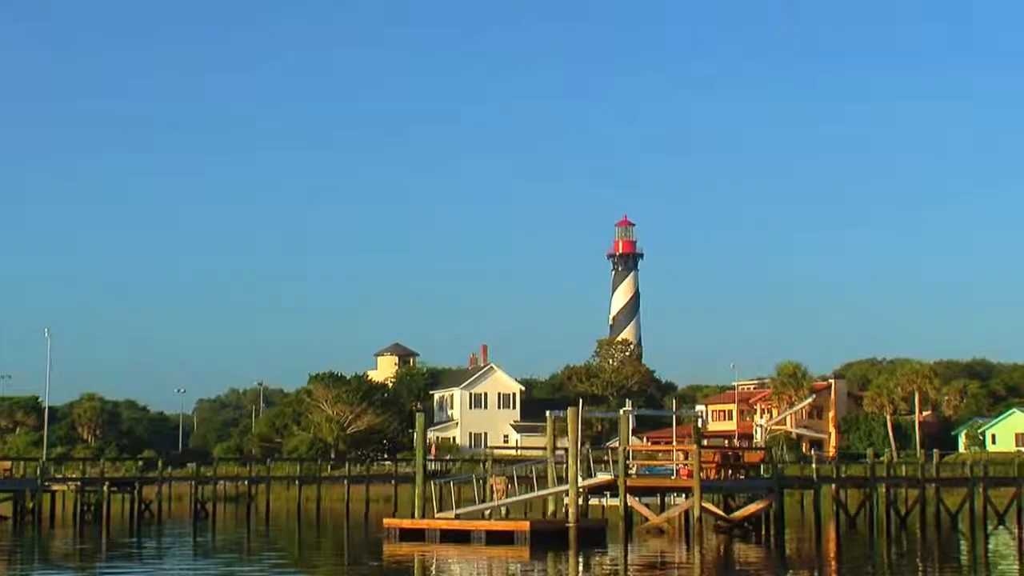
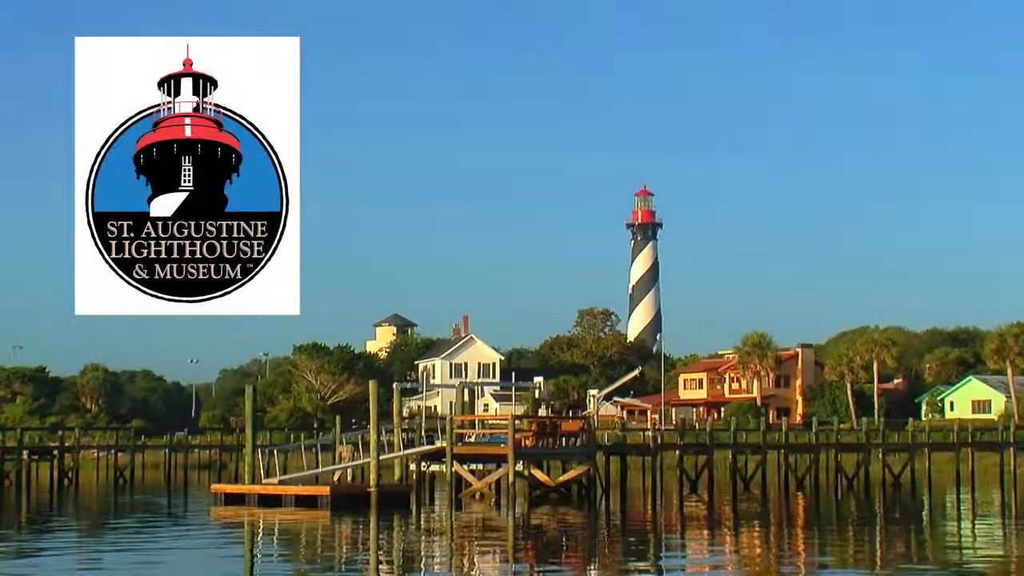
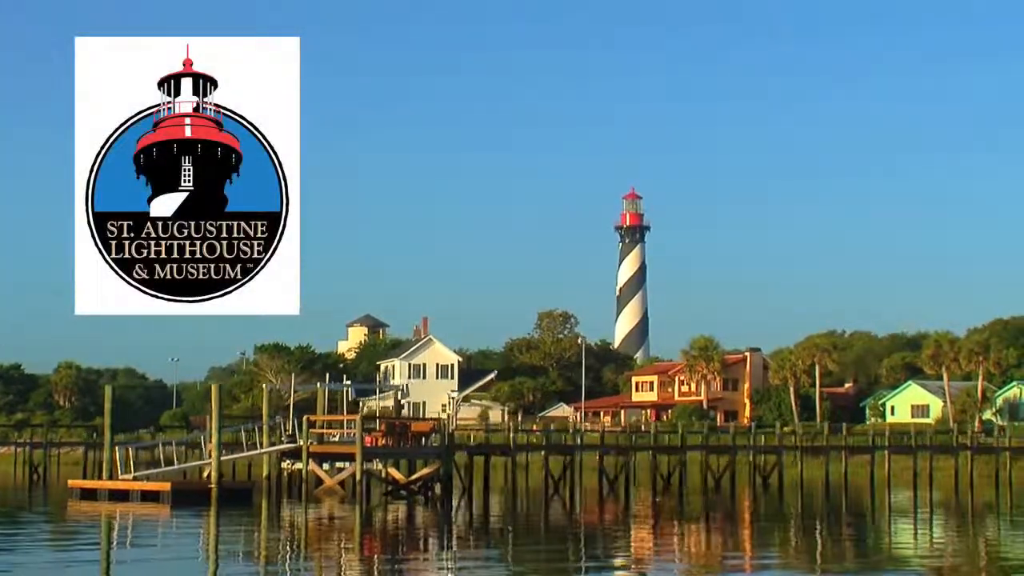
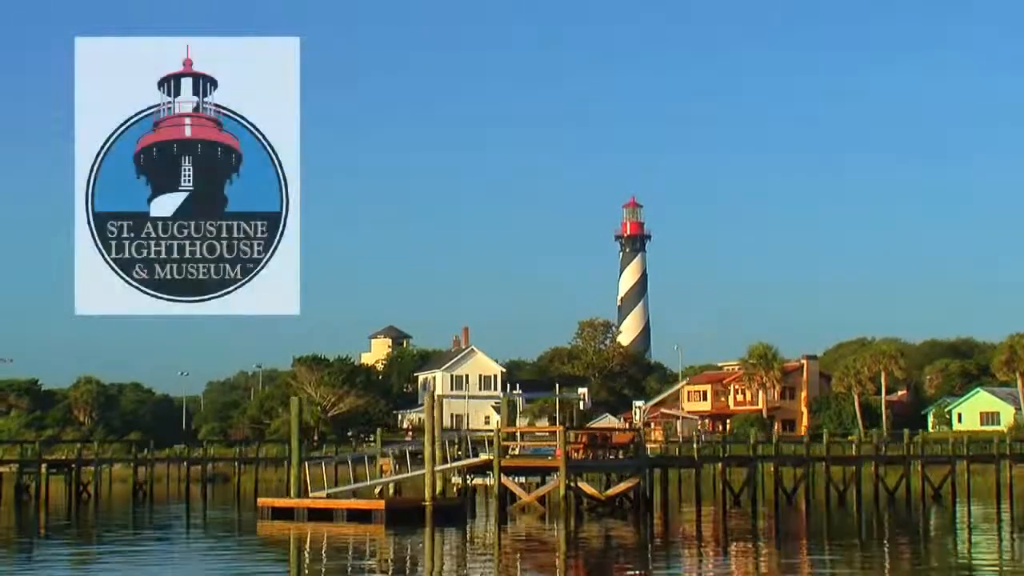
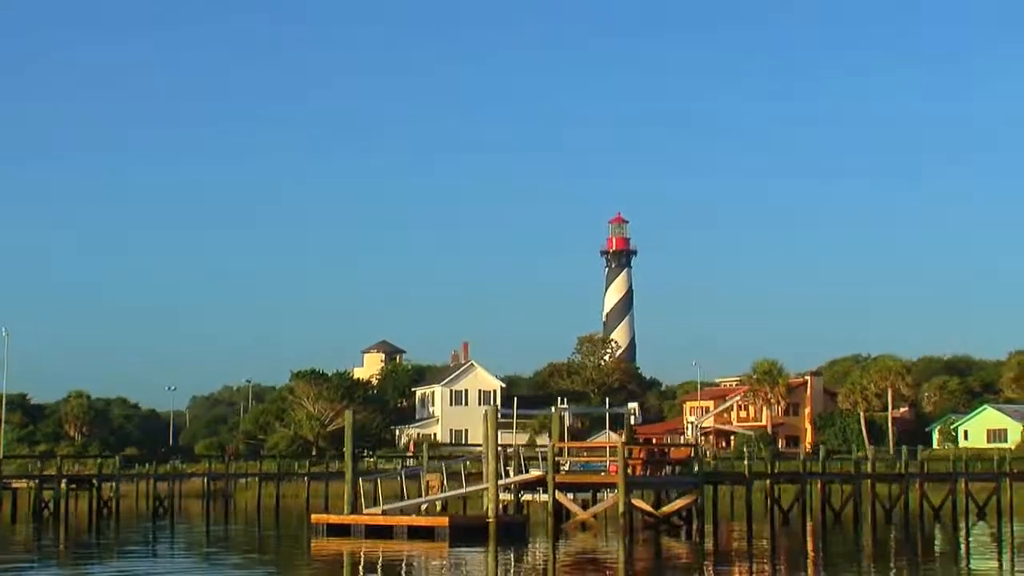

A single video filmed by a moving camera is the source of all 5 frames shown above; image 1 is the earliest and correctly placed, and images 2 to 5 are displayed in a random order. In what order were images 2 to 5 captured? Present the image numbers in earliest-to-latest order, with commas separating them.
5, 4, 2, 3
